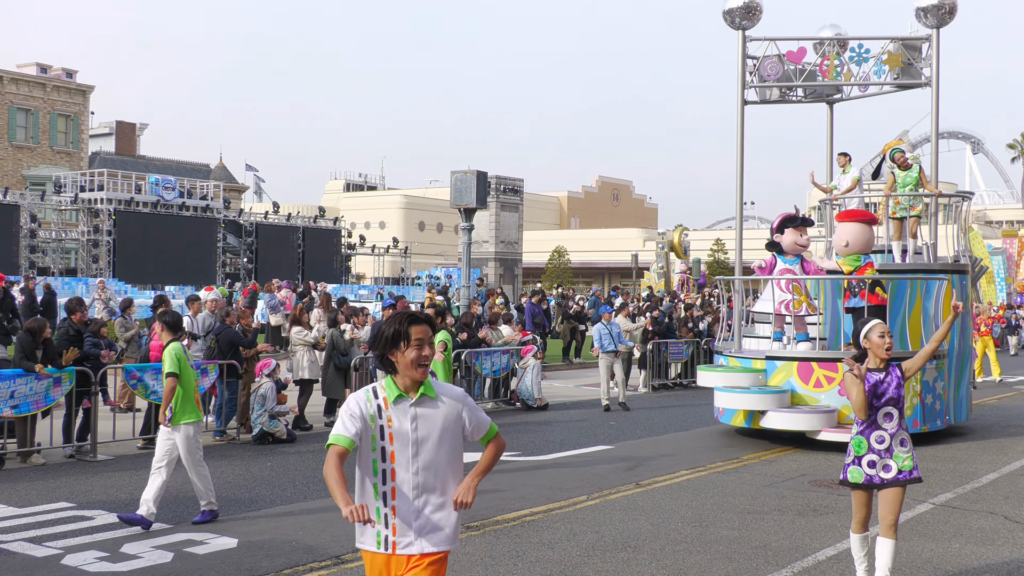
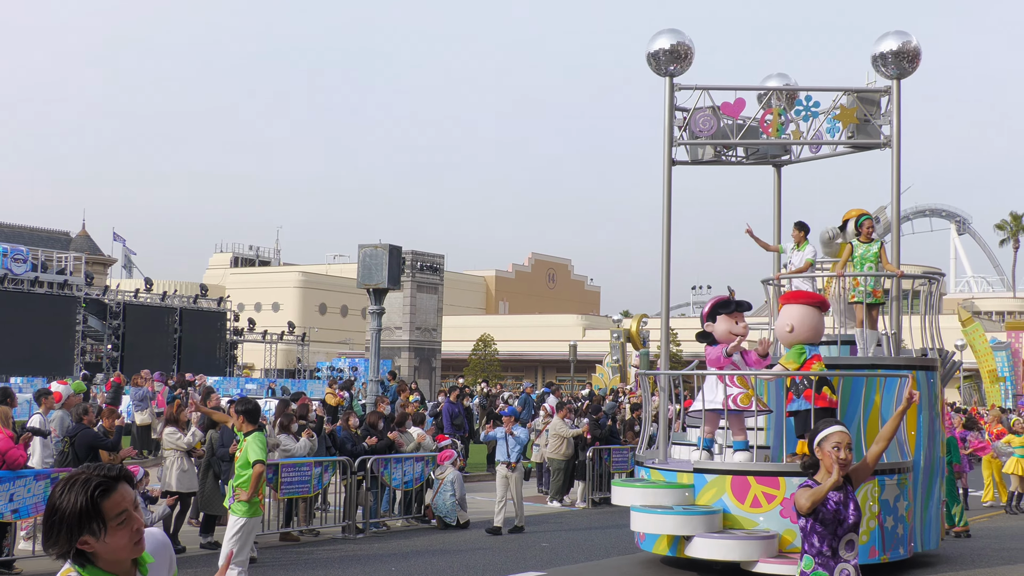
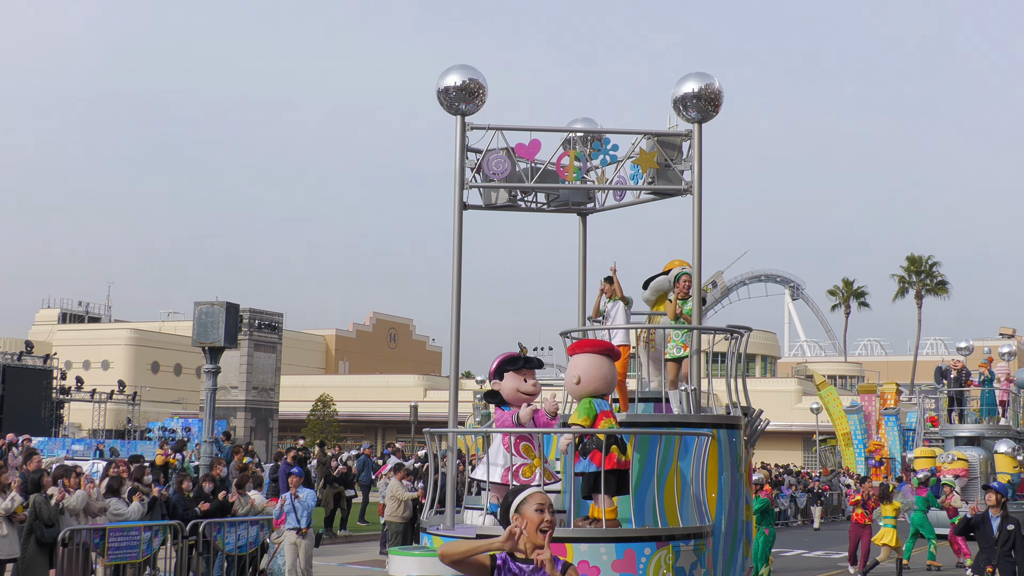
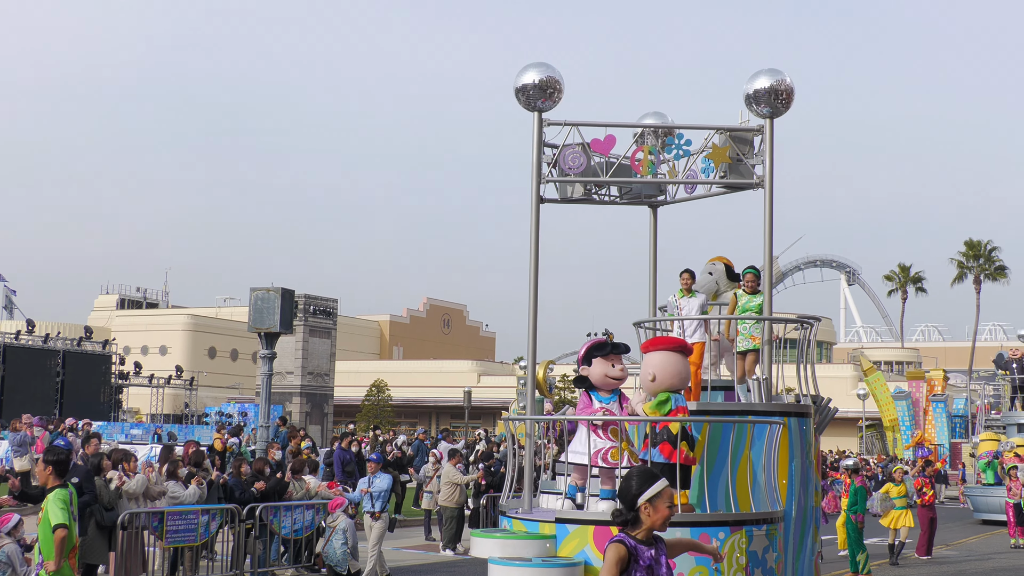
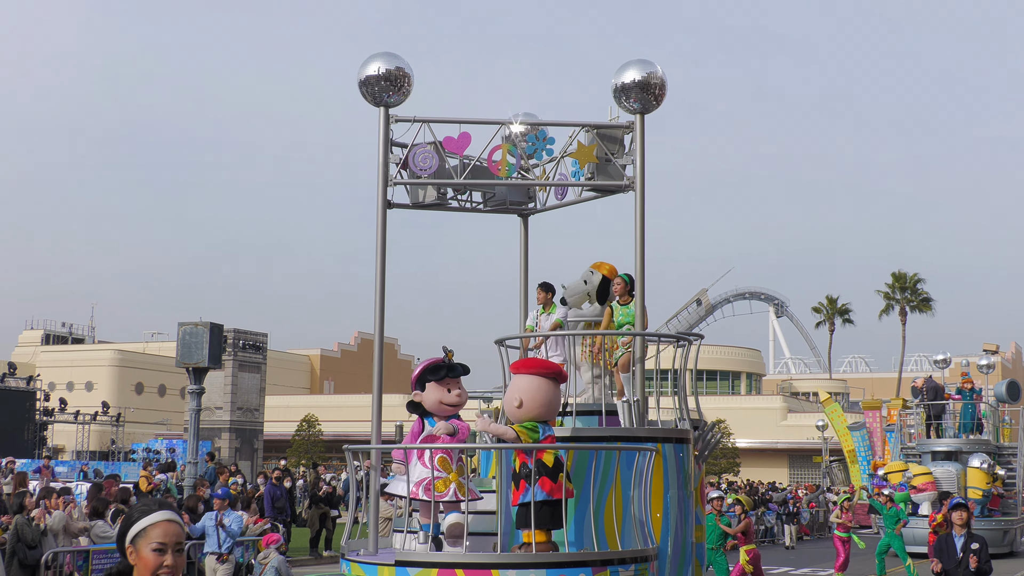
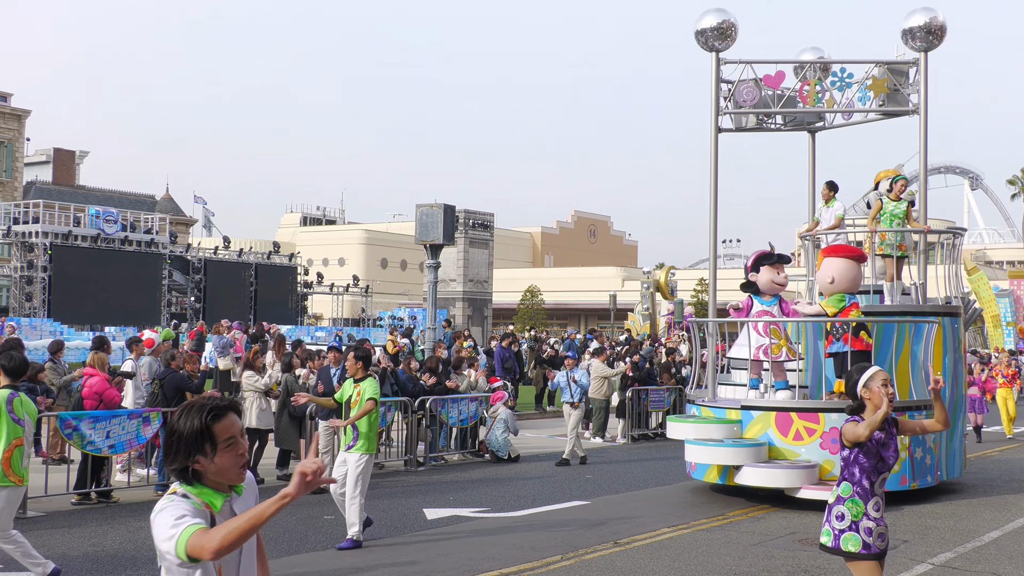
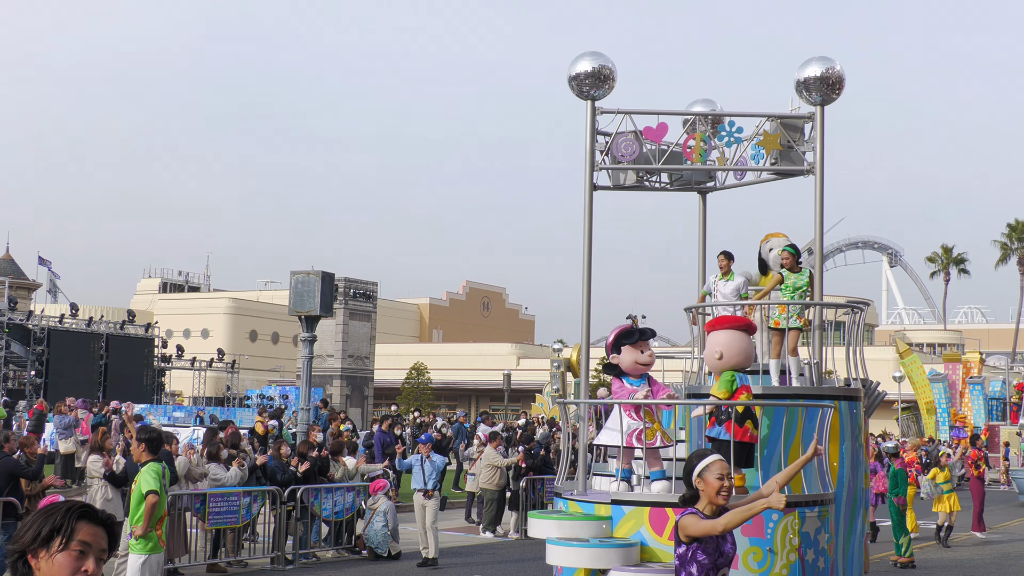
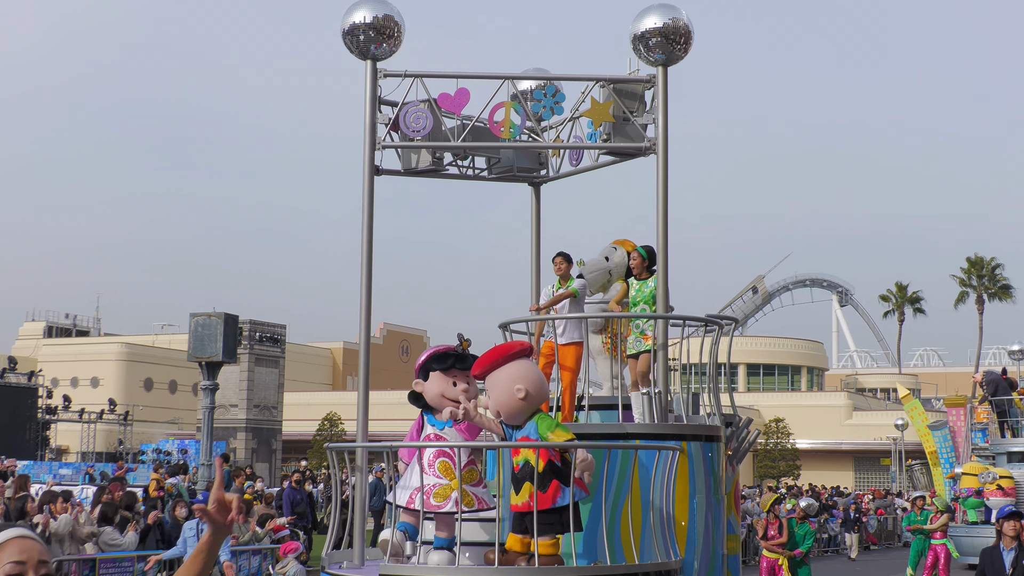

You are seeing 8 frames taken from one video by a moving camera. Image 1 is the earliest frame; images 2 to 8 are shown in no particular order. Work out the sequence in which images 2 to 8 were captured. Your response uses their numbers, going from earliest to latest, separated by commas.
6, 2, 7, 4, 3, 5, 8
